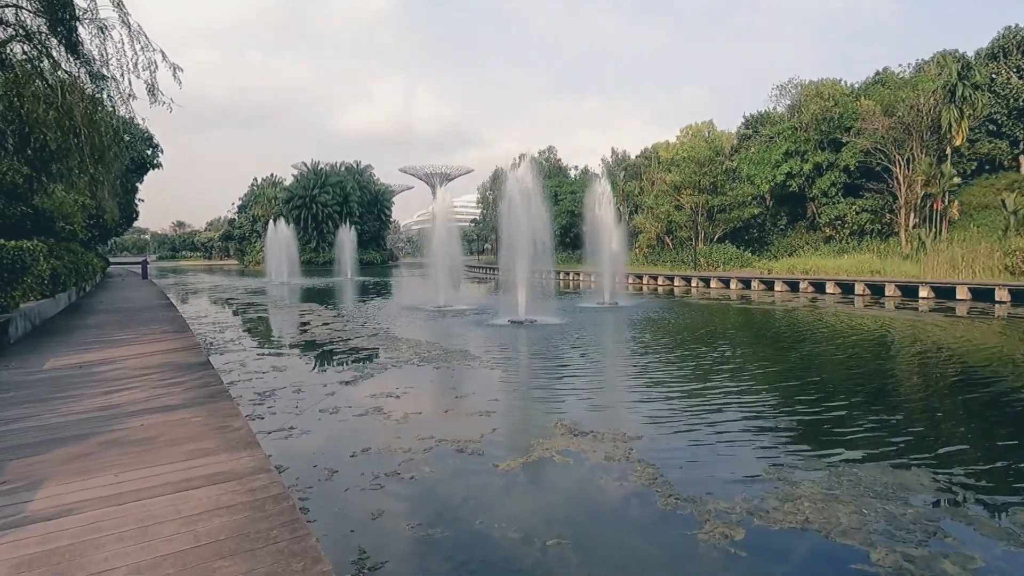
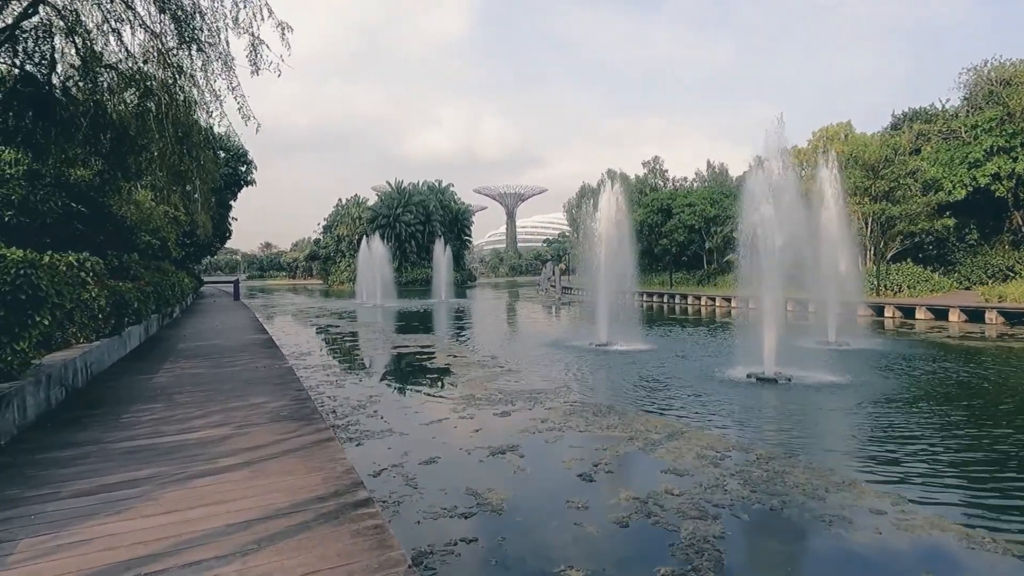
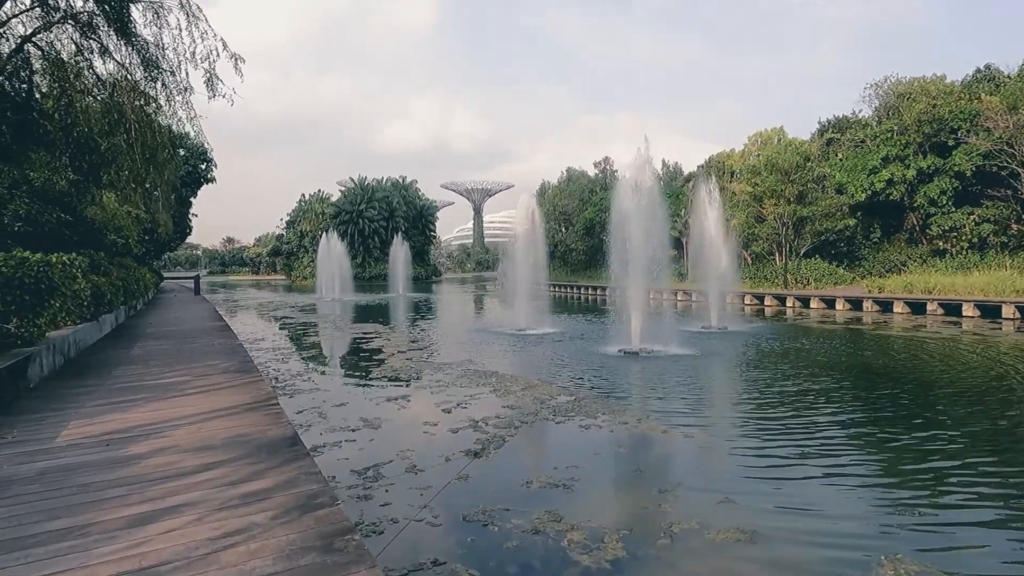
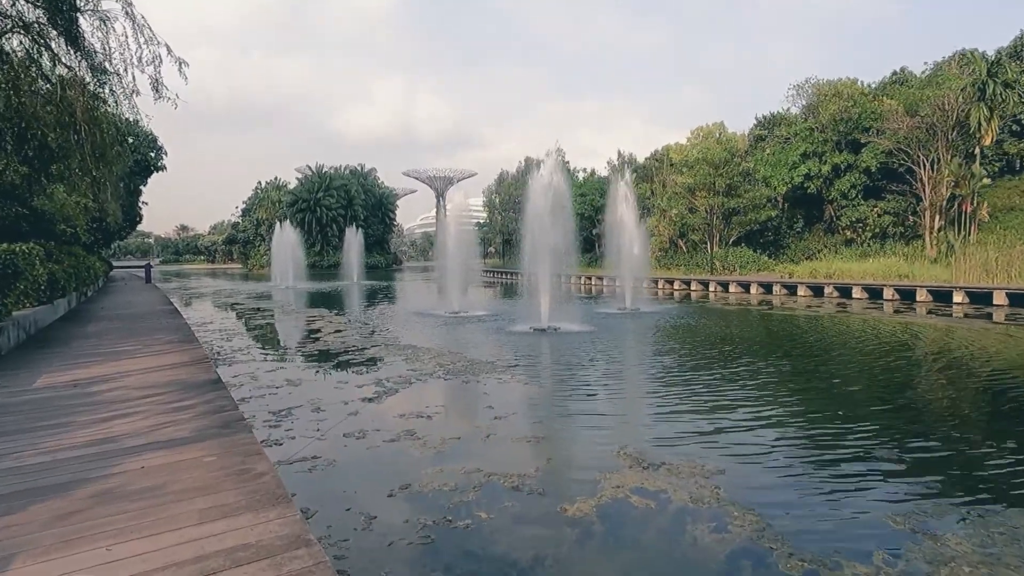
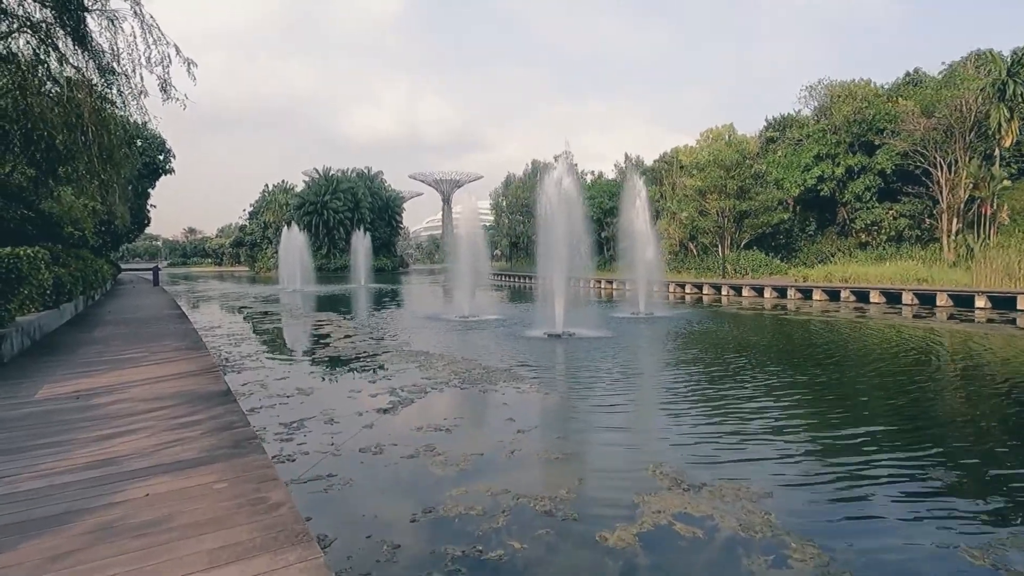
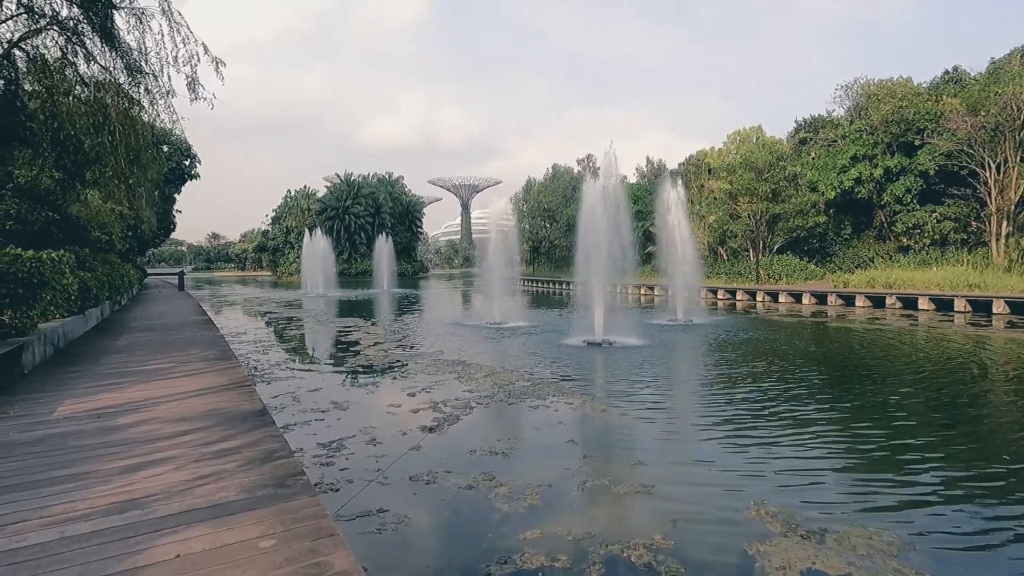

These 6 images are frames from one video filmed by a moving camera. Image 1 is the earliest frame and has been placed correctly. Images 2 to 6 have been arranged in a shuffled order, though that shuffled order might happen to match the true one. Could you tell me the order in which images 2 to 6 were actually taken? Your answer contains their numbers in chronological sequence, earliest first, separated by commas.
4, 5, 6, 3, 2
